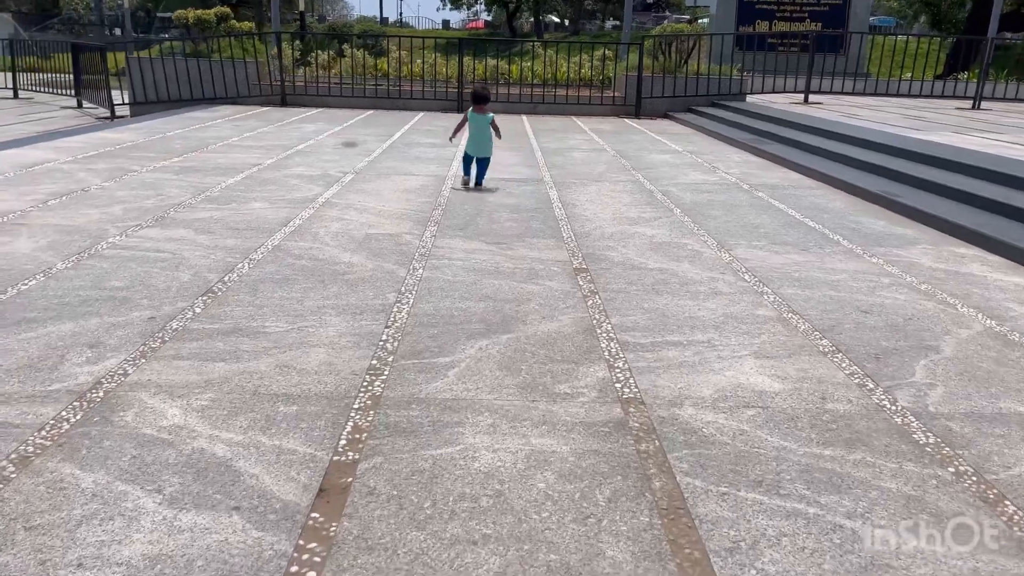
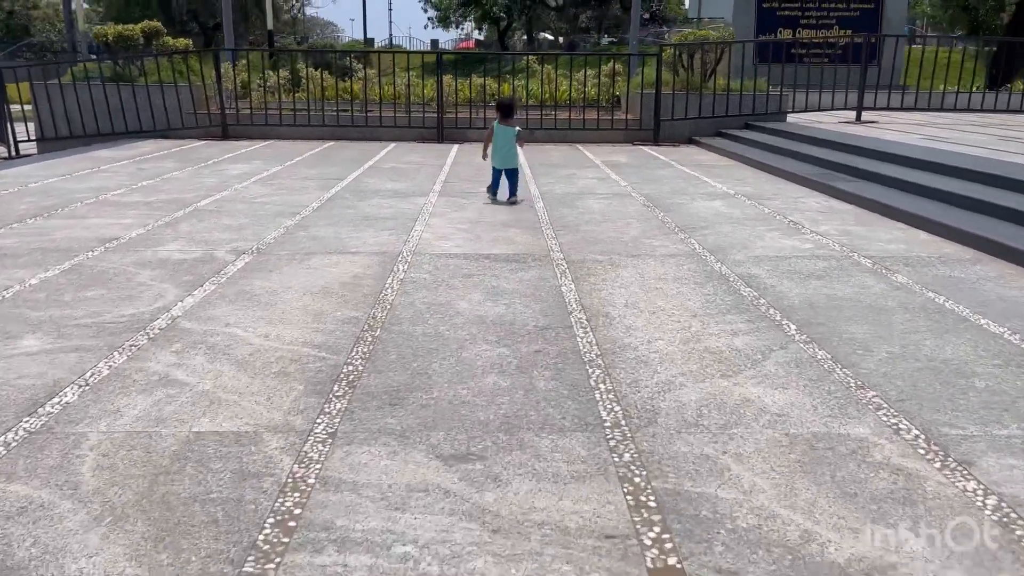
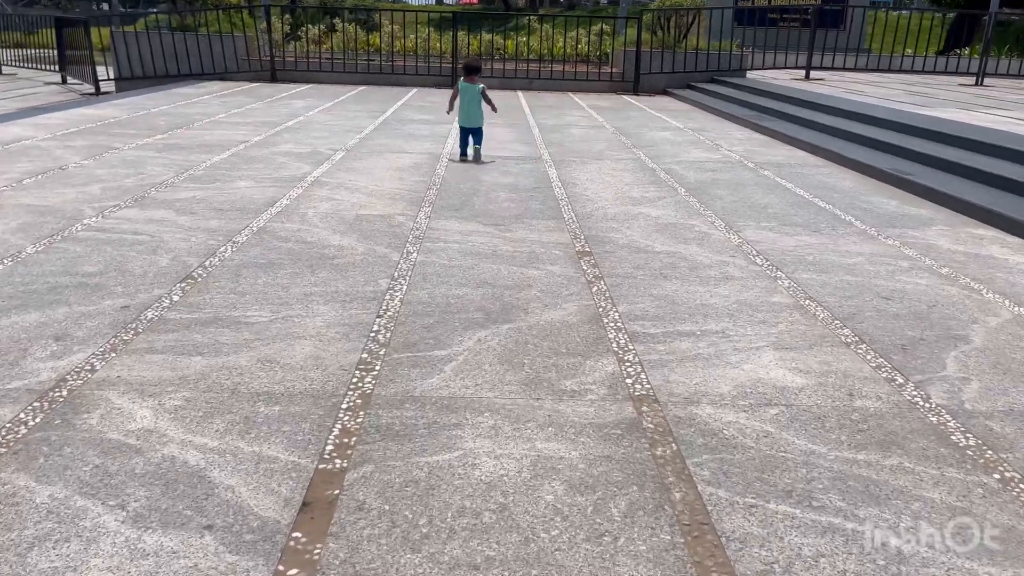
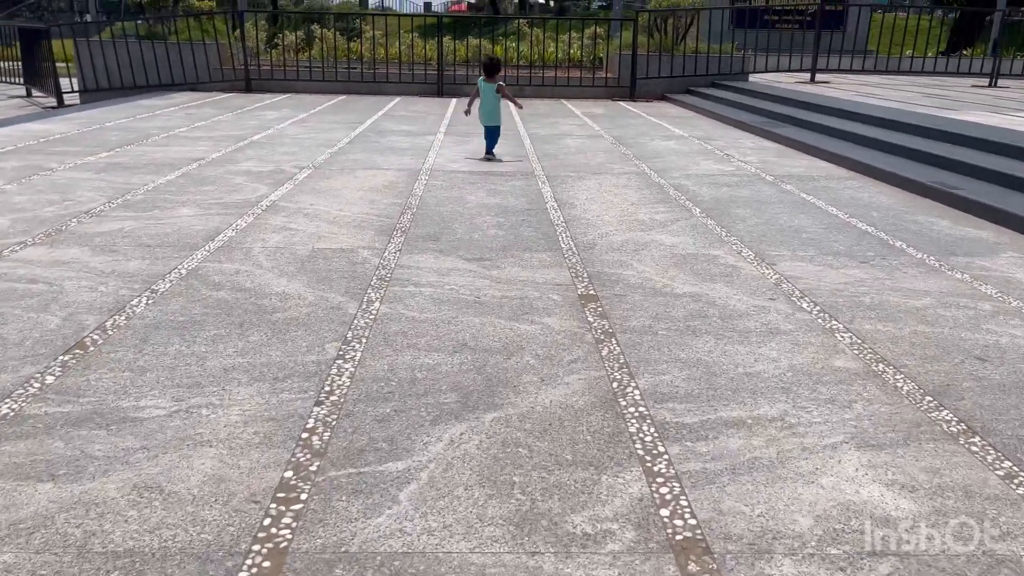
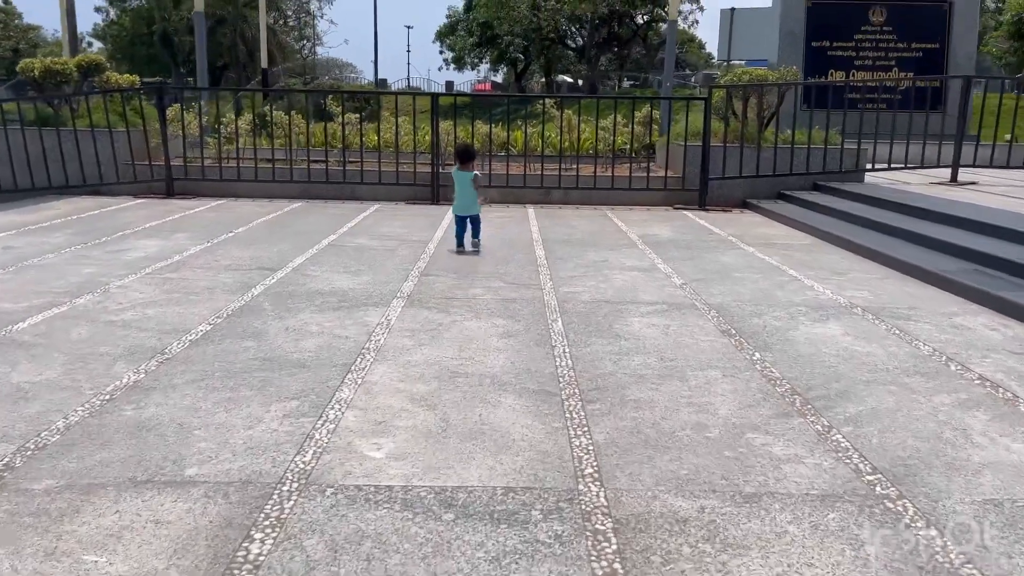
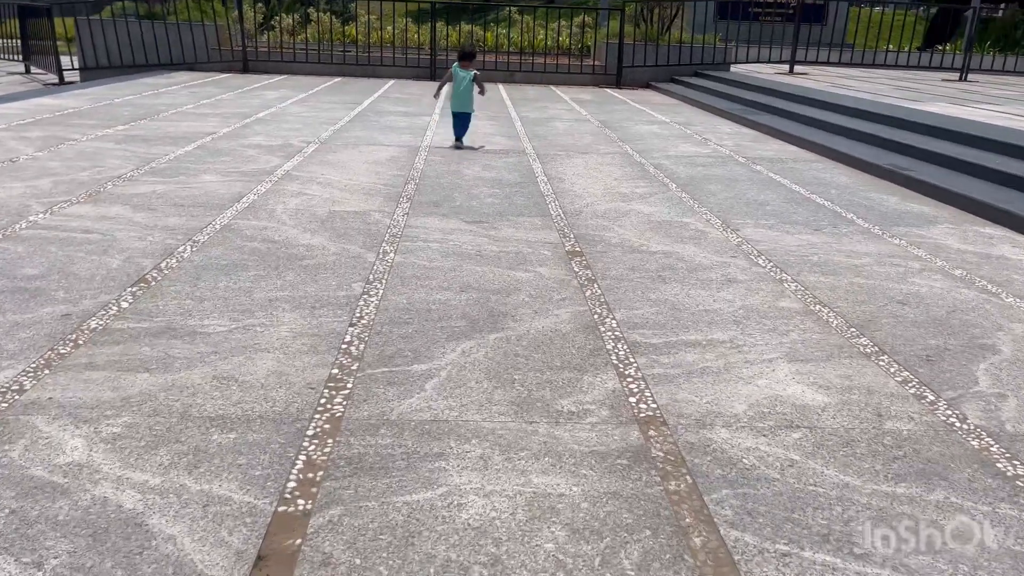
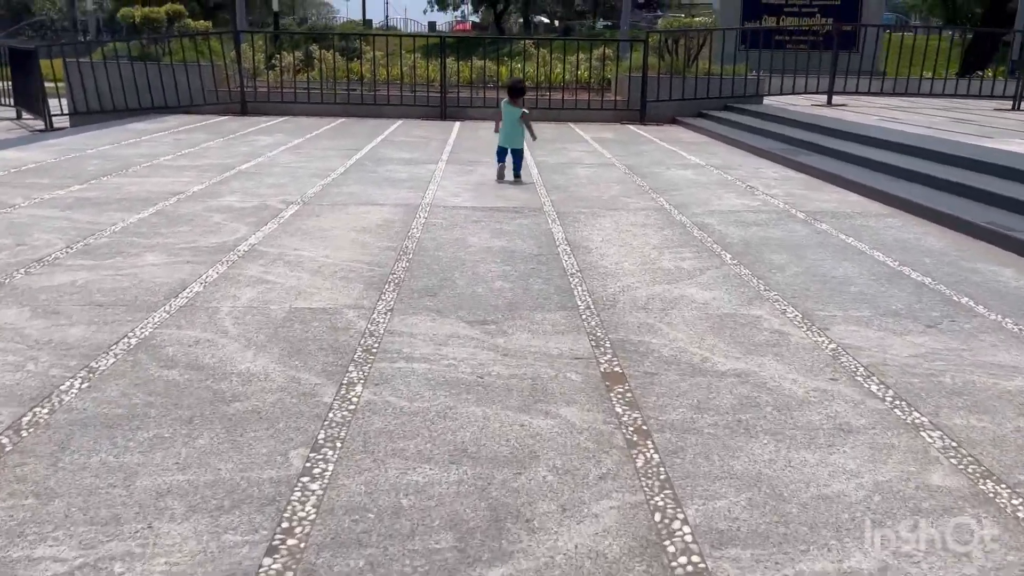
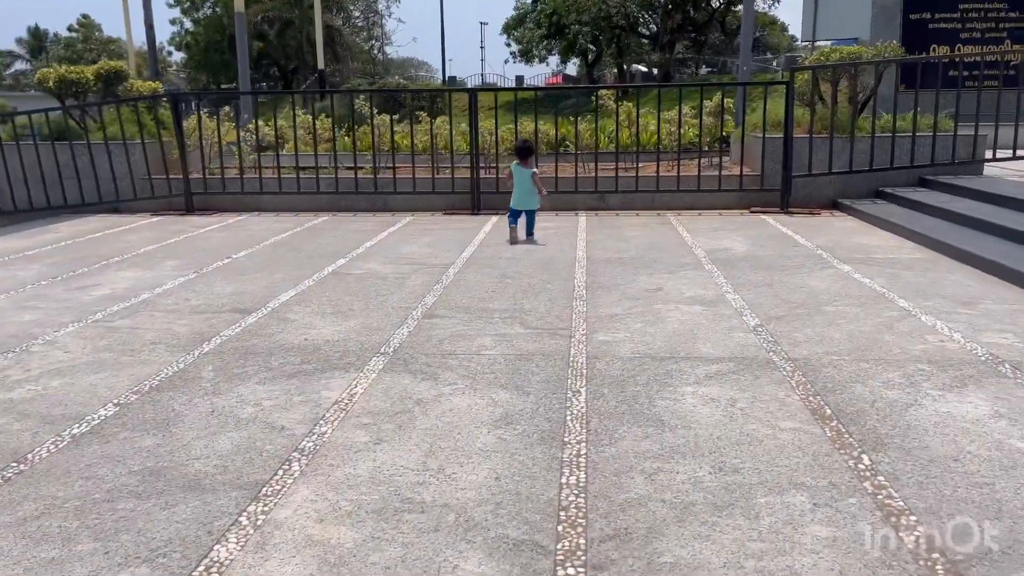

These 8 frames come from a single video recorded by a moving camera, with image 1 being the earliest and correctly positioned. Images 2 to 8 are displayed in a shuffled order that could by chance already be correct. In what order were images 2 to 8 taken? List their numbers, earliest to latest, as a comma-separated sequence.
3, 6, 4, 7, 2, 5, 8
